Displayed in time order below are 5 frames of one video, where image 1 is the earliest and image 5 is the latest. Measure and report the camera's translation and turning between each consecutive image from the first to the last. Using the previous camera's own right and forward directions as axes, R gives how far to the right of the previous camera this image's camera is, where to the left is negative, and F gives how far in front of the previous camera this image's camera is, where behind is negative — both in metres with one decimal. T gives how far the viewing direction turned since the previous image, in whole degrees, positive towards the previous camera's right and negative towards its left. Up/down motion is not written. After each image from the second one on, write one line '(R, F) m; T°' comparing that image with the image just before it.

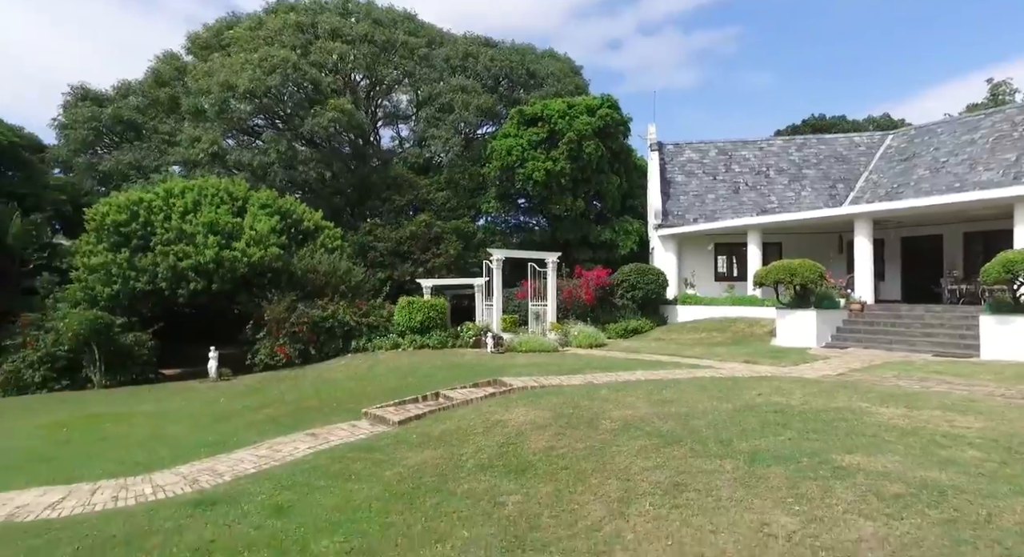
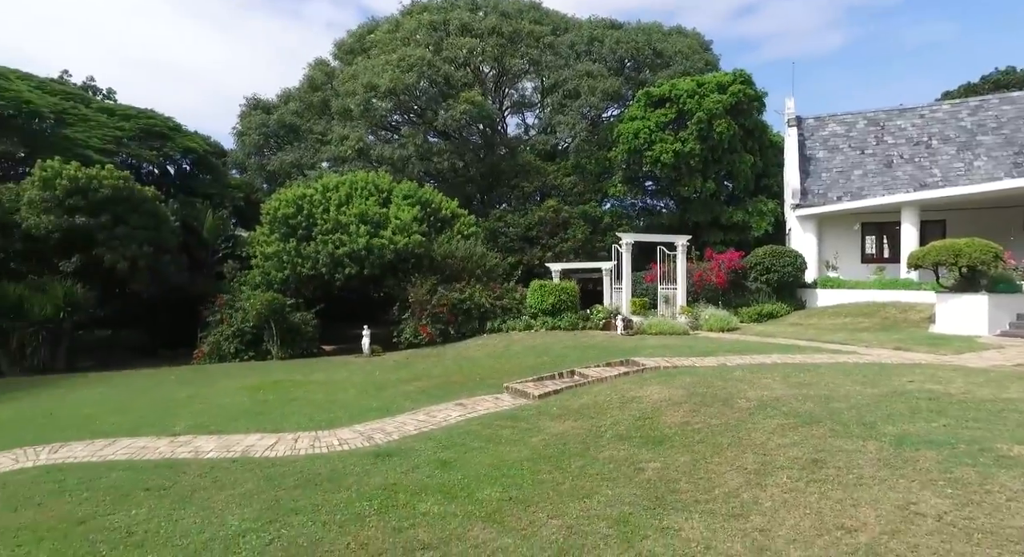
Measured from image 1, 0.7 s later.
(-0.1, -0.5) m; -12°
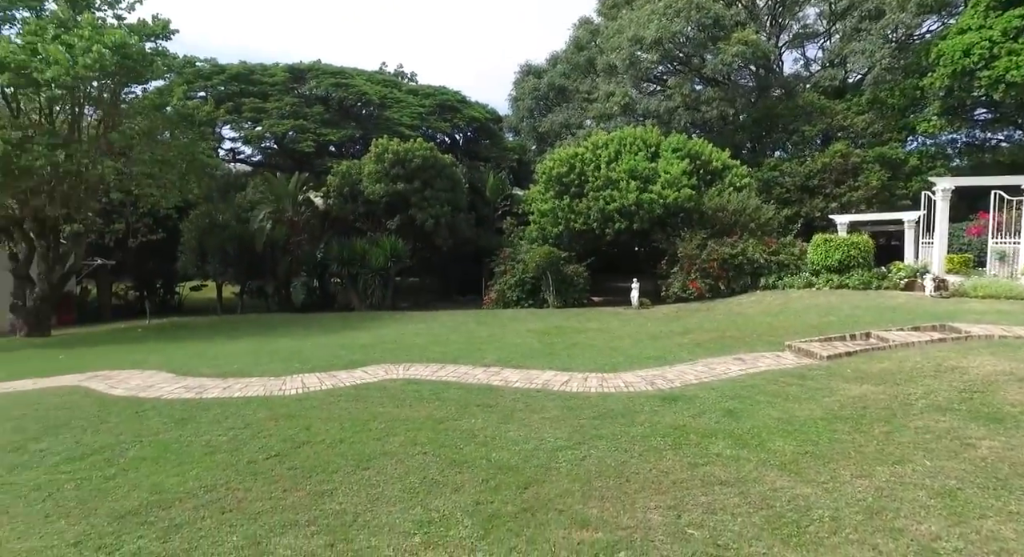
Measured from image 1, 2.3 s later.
(-0.3, -0.5) m; -24°
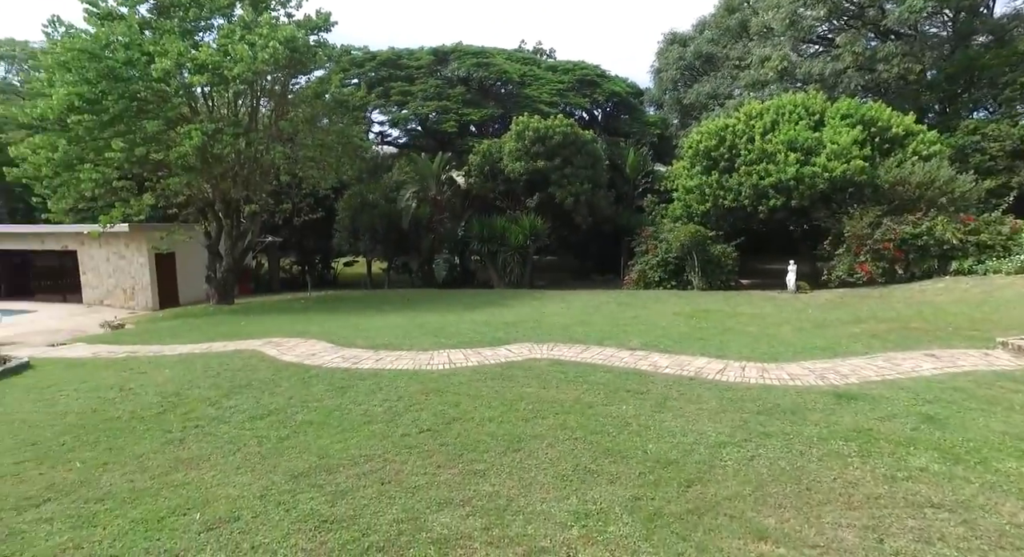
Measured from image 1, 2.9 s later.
(-0.2, +0.3) m; -13°
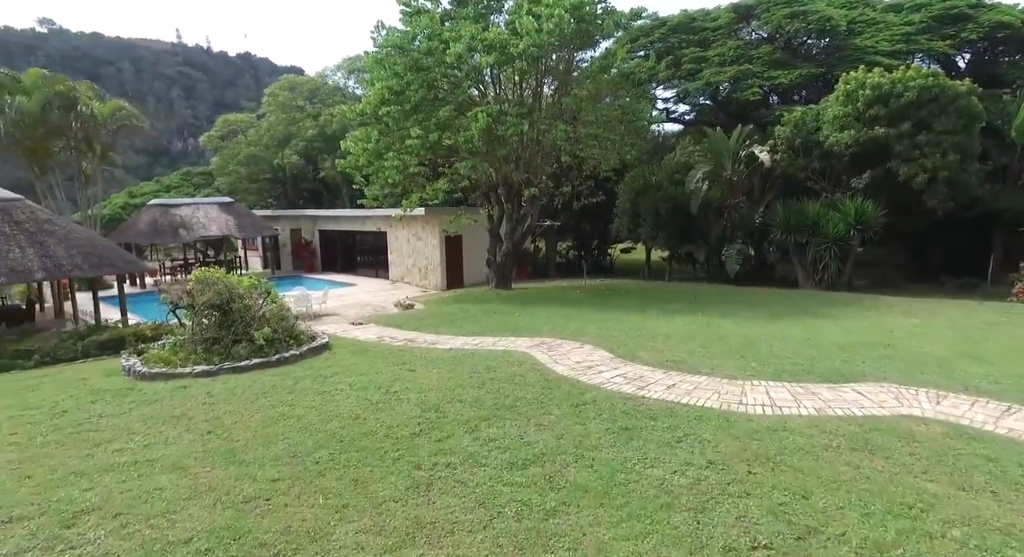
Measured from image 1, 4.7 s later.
(-0.7, +1.8) m; -26°
